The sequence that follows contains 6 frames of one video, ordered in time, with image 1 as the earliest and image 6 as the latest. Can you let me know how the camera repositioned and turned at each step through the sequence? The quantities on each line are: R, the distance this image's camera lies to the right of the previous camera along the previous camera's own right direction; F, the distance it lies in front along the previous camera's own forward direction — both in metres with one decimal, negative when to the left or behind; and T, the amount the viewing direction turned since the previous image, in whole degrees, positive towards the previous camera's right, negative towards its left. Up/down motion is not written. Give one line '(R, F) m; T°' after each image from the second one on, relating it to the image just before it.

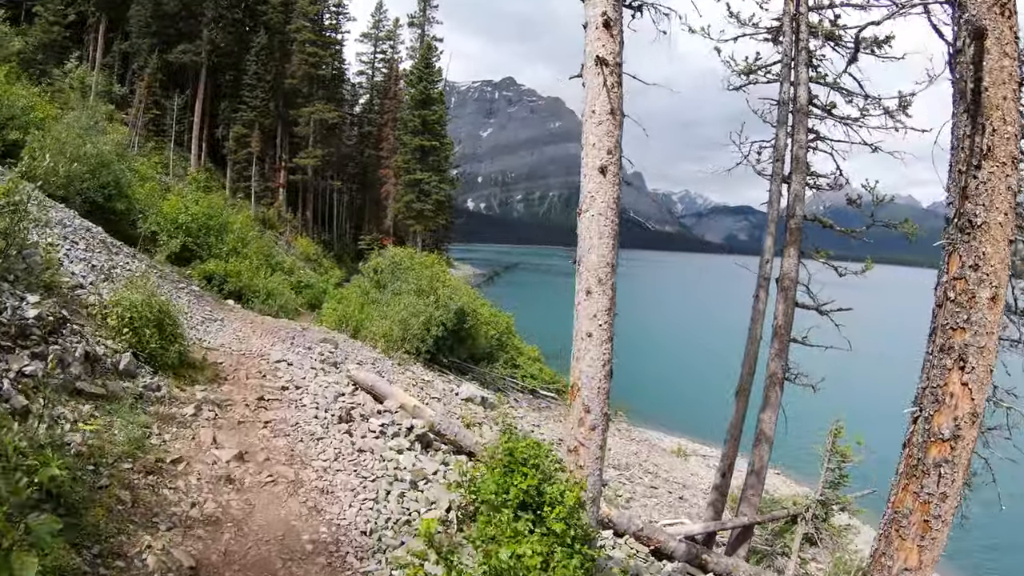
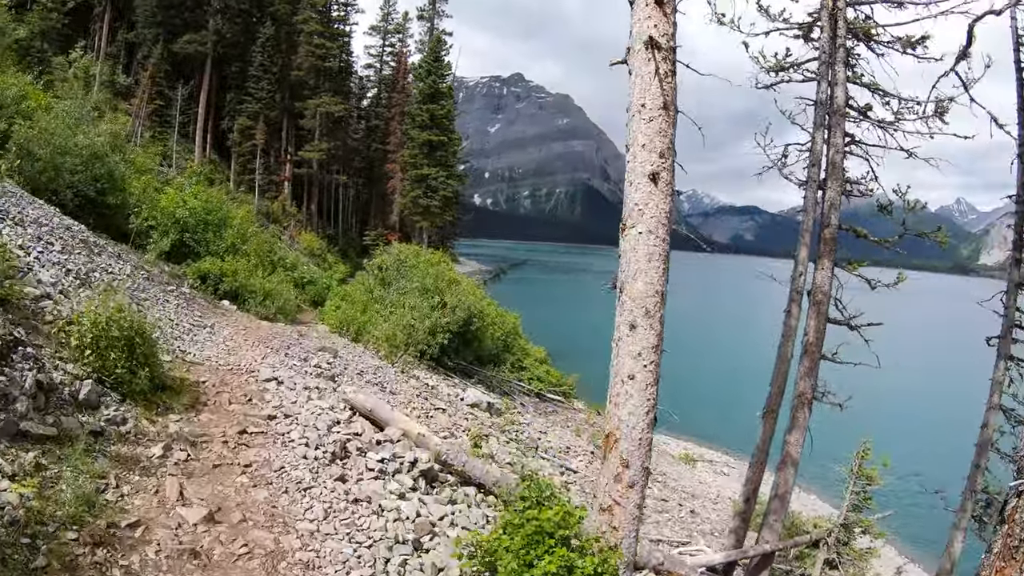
(-0.1, +0.6) m; 0°
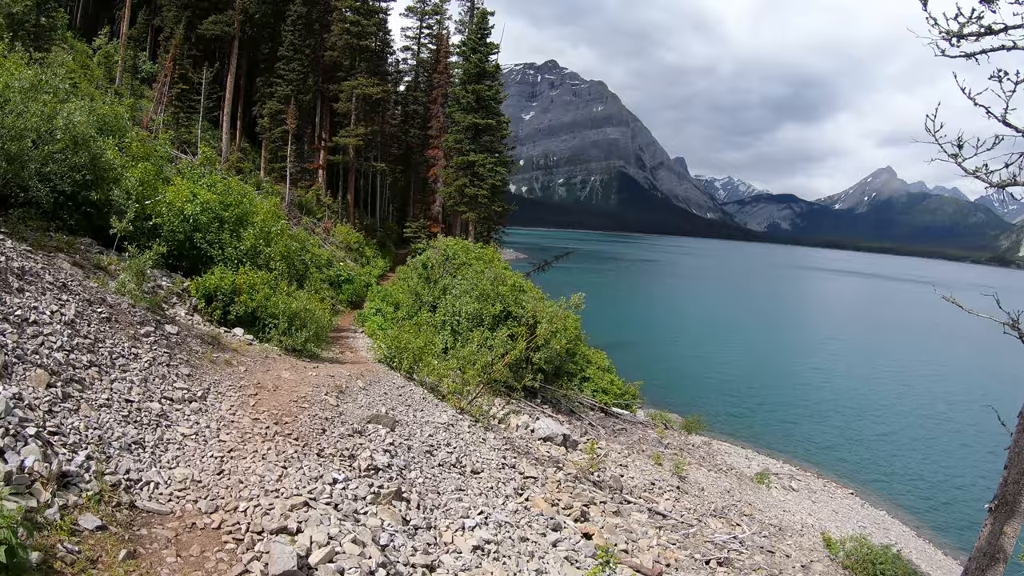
(-1.1, +2.9) m; -3°
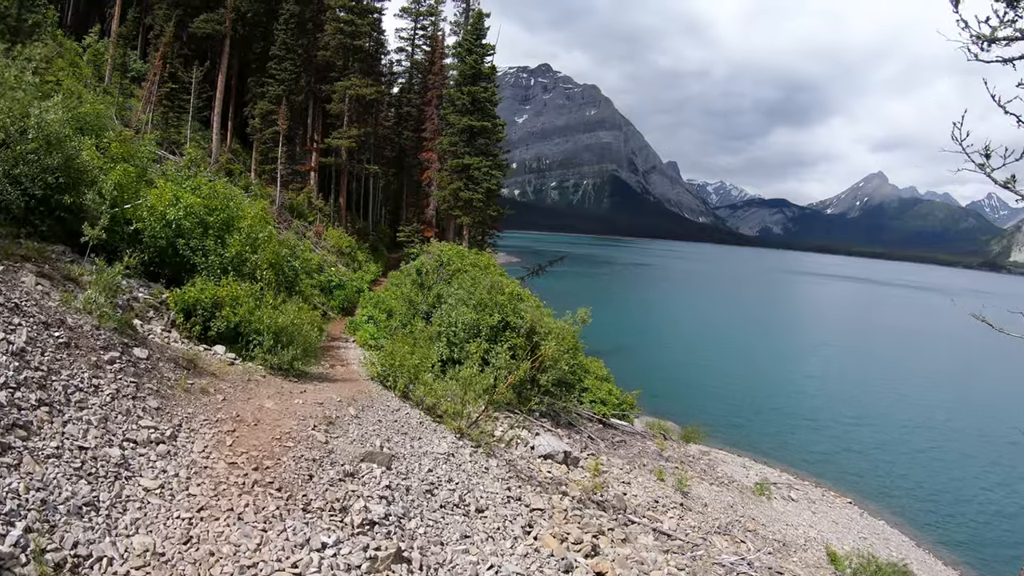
(-0.2, +0.6) m; +1°
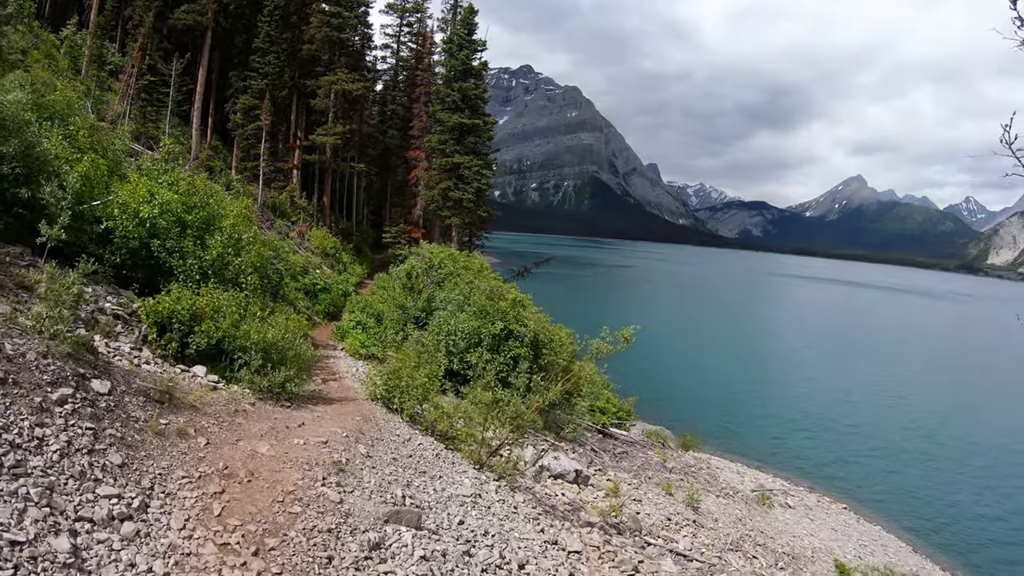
(-0.5, +1.0) m; +2°
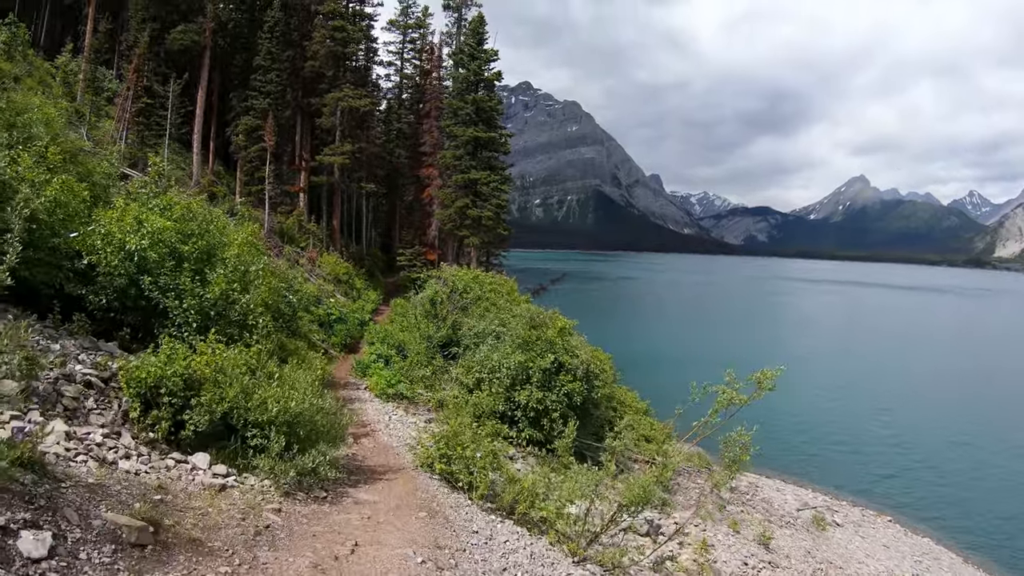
(-0.8, +1.7) m; -1°
